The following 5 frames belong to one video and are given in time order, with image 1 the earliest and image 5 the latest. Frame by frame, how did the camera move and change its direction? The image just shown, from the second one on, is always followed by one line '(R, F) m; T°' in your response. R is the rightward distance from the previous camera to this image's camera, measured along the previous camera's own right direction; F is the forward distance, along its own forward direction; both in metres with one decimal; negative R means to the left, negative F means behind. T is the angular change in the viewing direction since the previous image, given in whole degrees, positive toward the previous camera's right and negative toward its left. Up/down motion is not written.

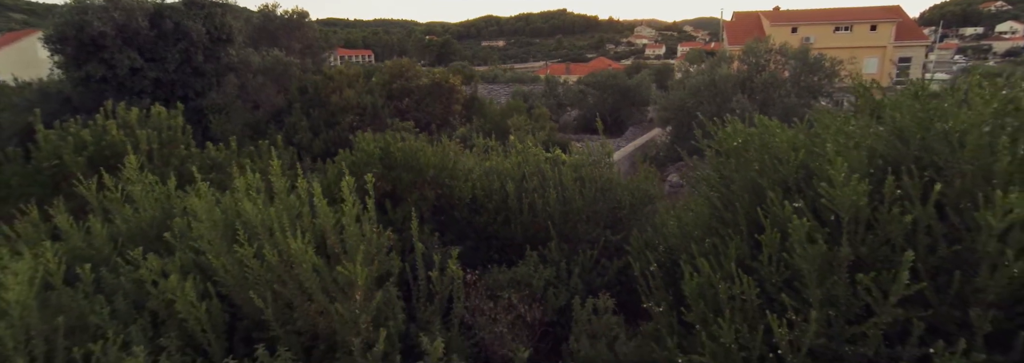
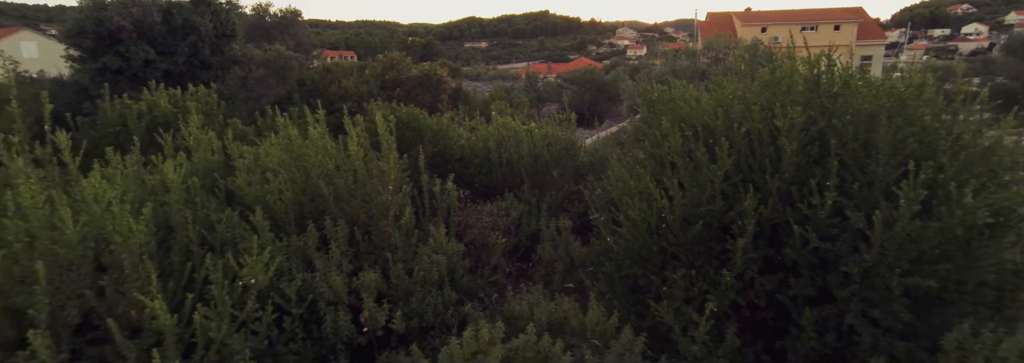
(0.0, -1.1) m; +2°
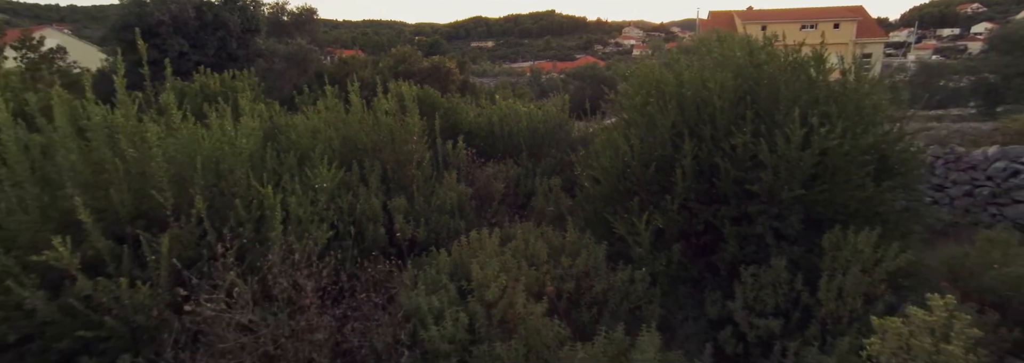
(+0.1, -0.9) m; -1°
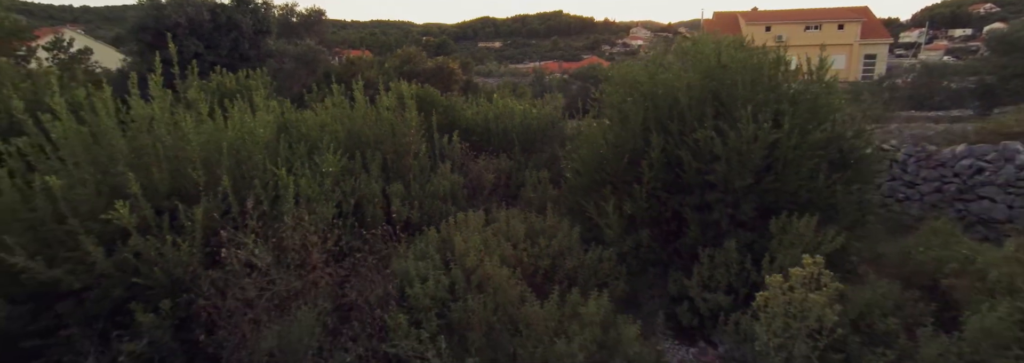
(+0.2, -0.4) m; -1°
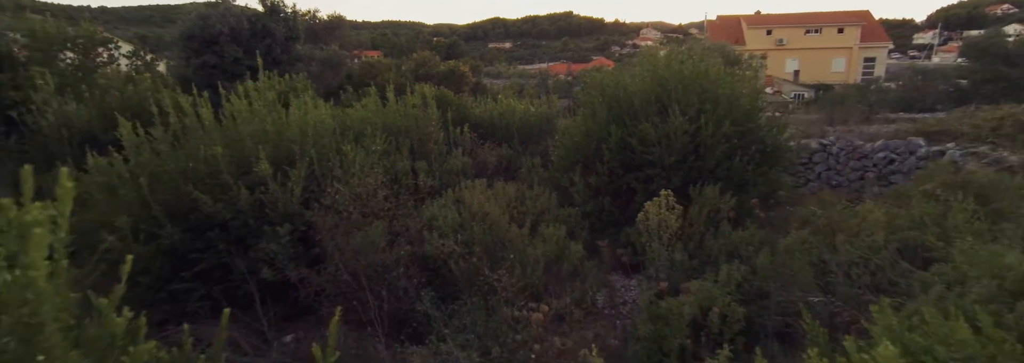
(+0.1, -1.4) m; -1°
